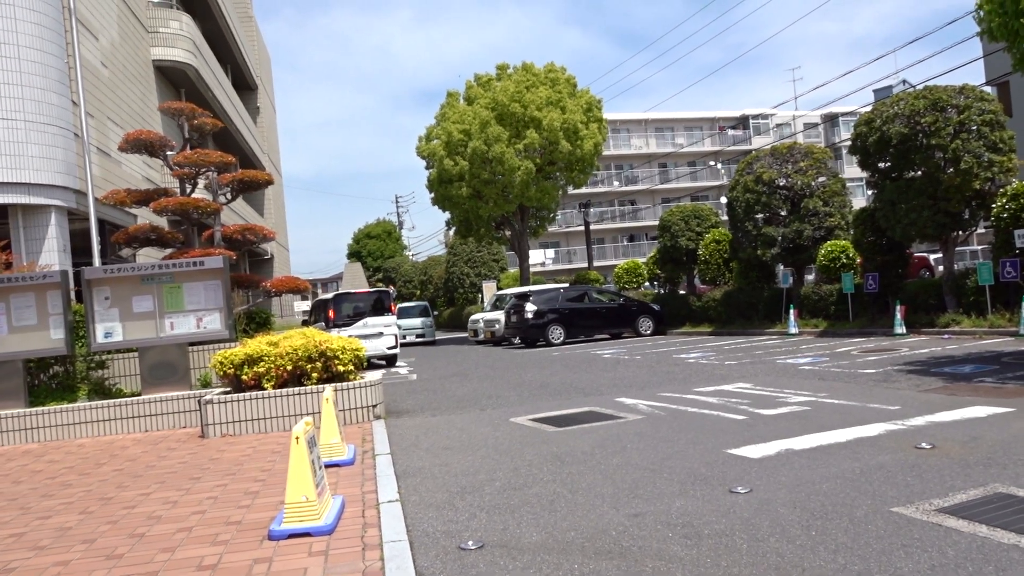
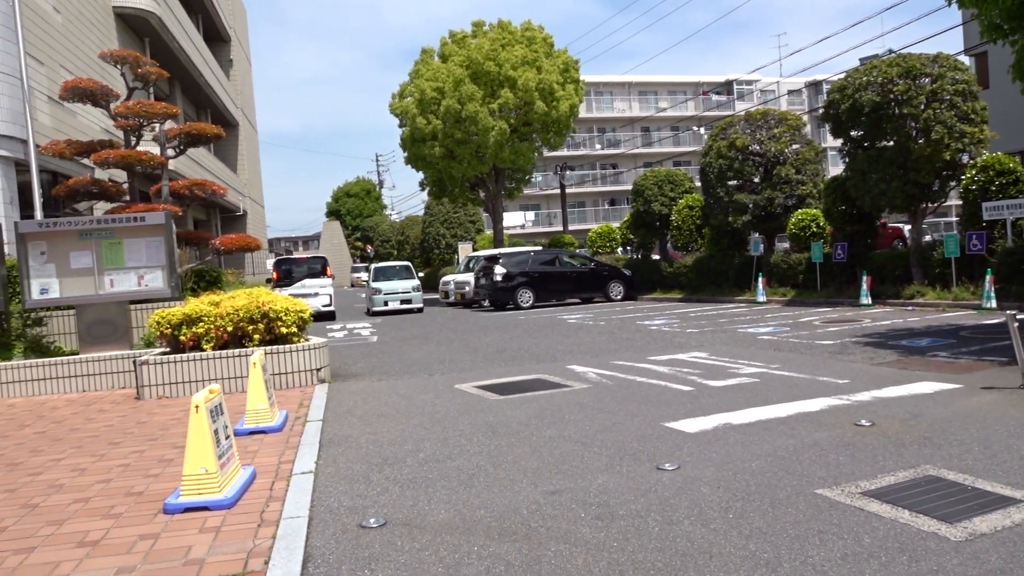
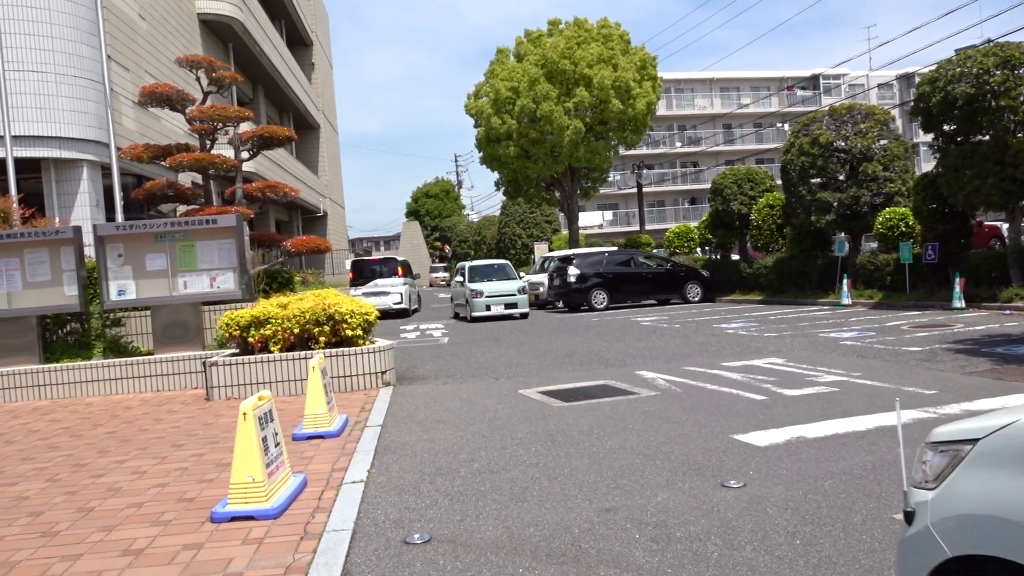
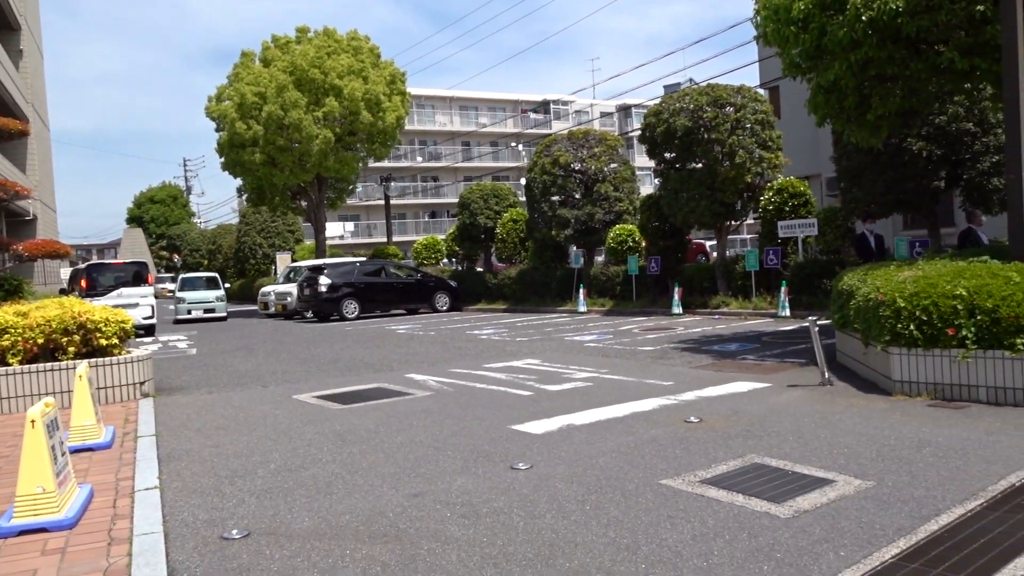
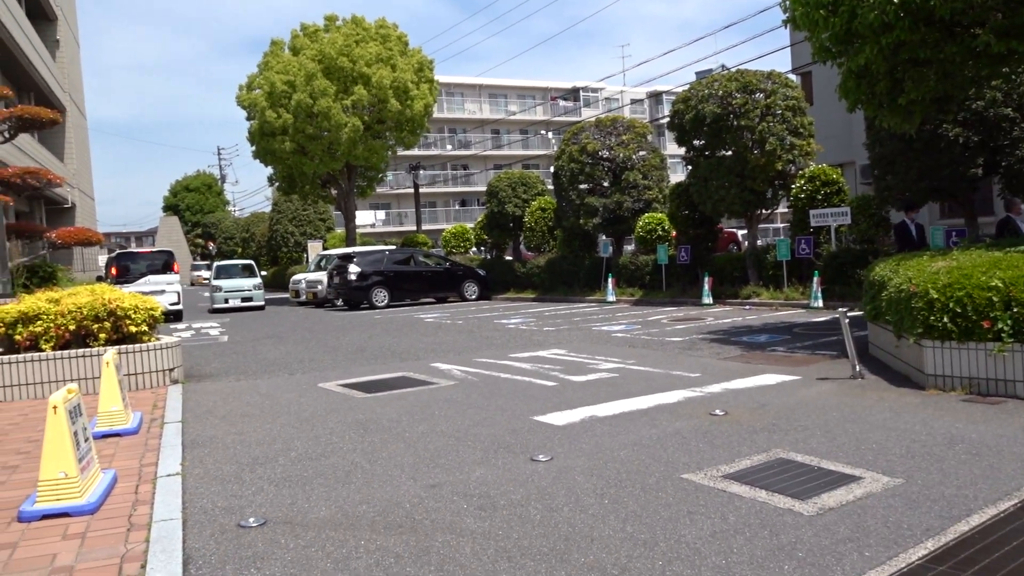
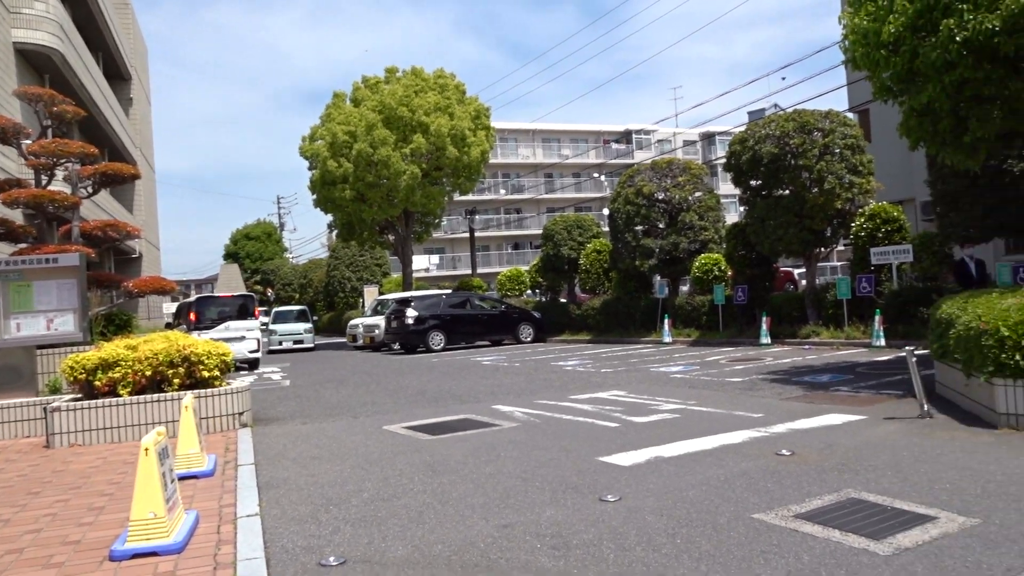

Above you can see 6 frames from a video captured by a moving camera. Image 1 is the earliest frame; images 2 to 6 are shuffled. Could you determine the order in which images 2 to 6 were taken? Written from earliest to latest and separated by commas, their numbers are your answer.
6, 4, 5, 2, 3
